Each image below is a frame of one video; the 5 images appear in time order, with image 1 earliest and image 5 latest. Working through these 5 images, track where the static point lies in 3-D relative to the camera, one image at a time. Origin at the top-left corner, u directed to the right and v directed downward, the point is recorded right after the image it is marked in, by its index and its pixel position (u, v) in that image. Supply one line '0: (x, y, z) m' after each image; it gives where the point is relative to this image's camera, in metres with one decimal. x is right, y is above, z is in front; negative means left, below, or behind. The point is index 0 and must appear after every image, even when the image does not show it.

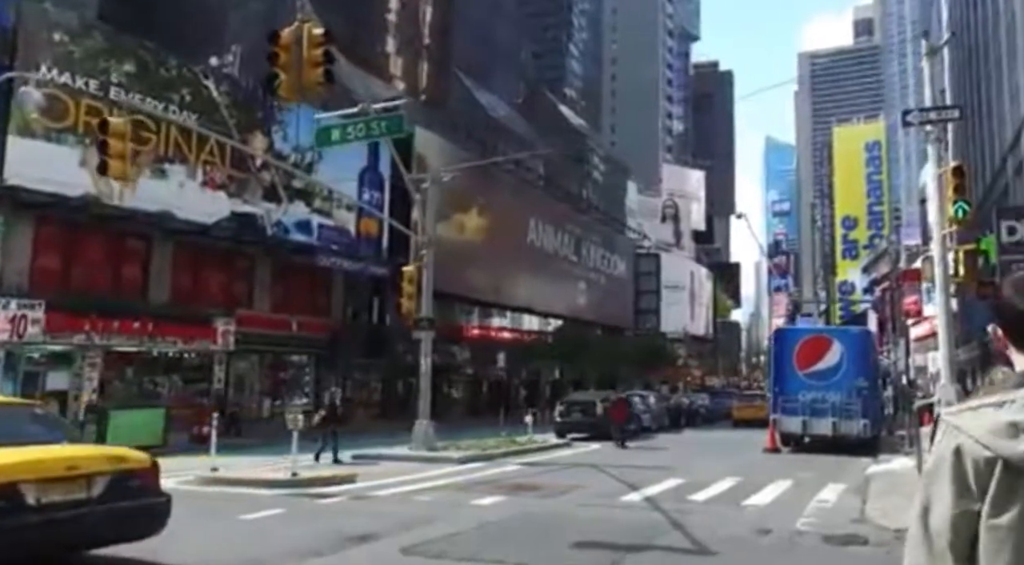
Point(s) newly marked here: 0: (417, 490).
0: (-1.4, -3.1, +13.7) m
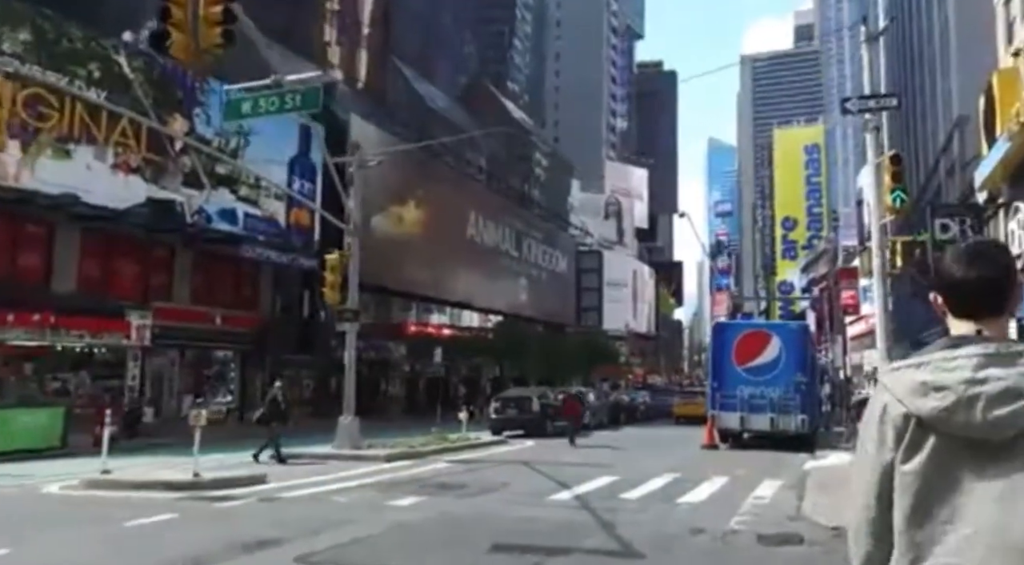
0: (-2.5, -2.9, +12.7) m
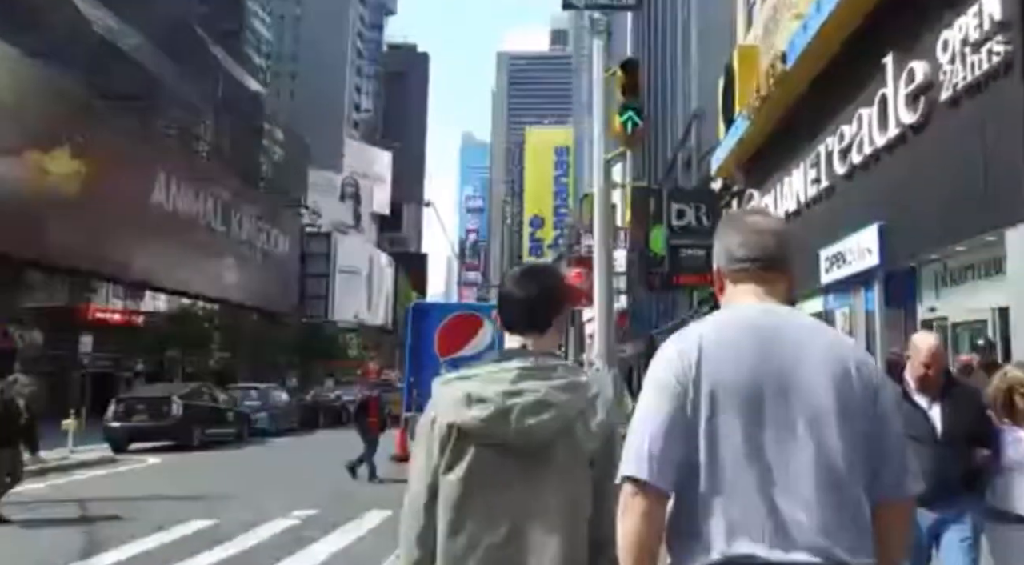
0: (-6.8, -2.1, +5.8) m
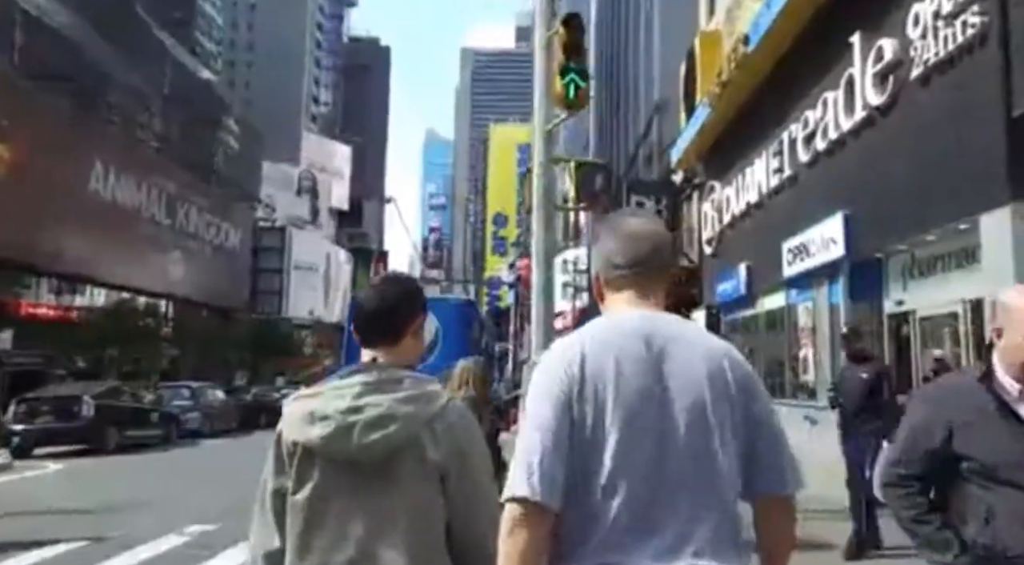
0: (-7.5, -1.9, +4.1) m
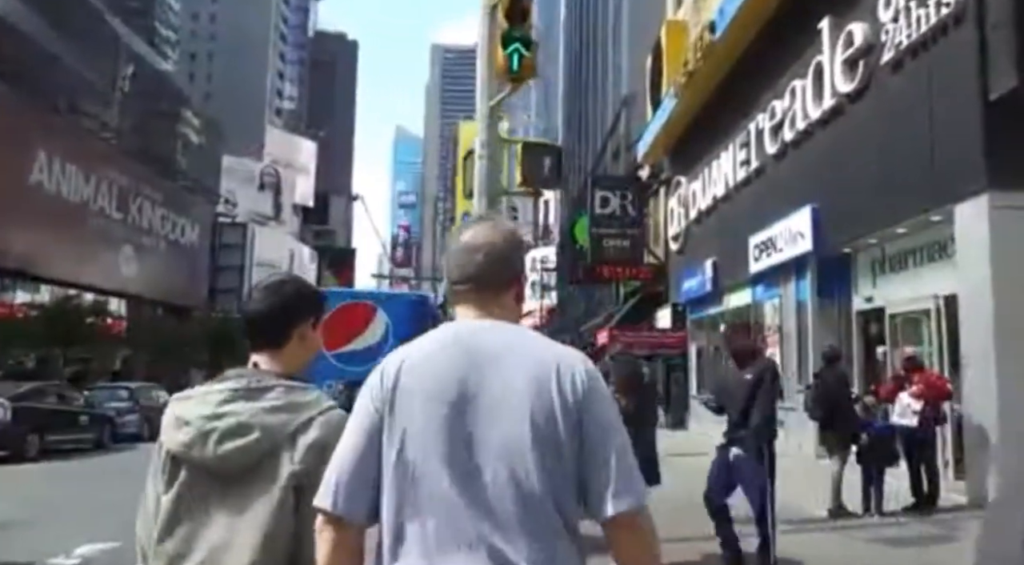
0: (-7.9, -1.7, +2.9) m
